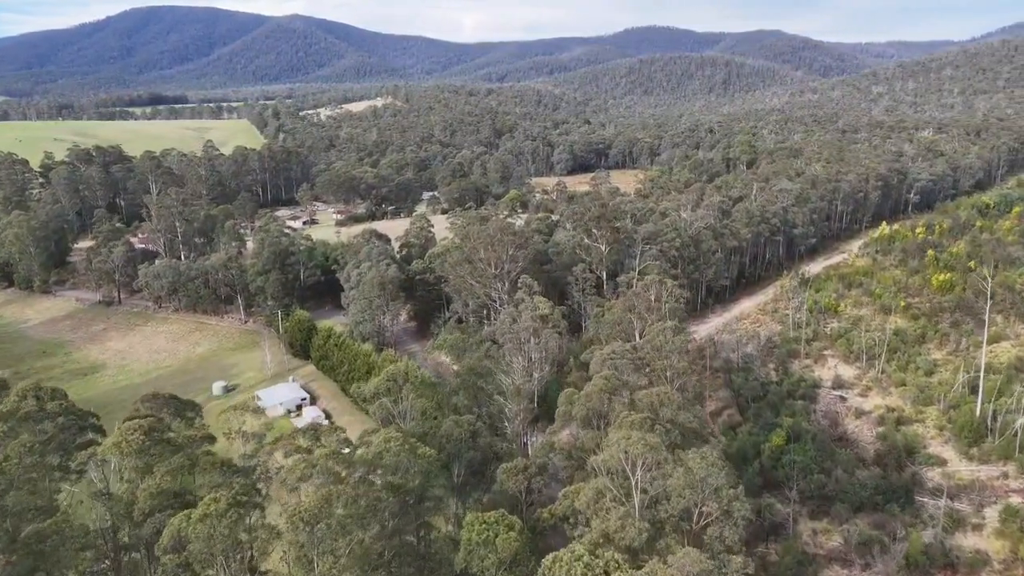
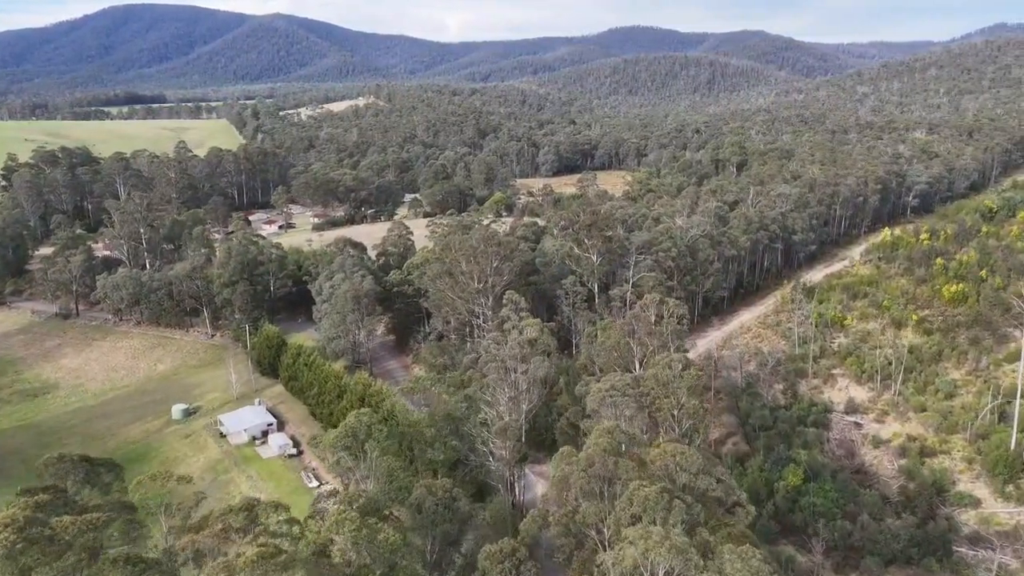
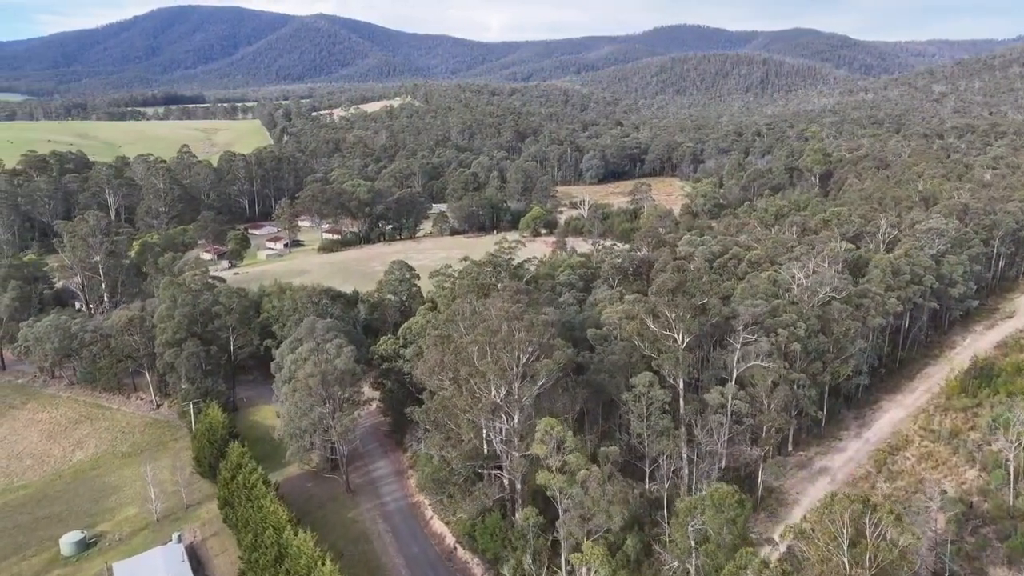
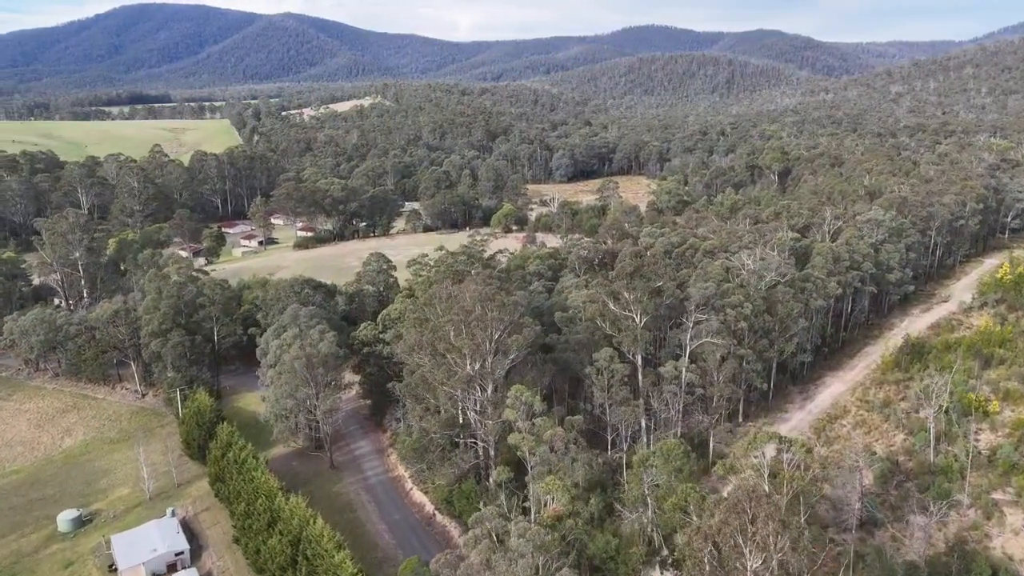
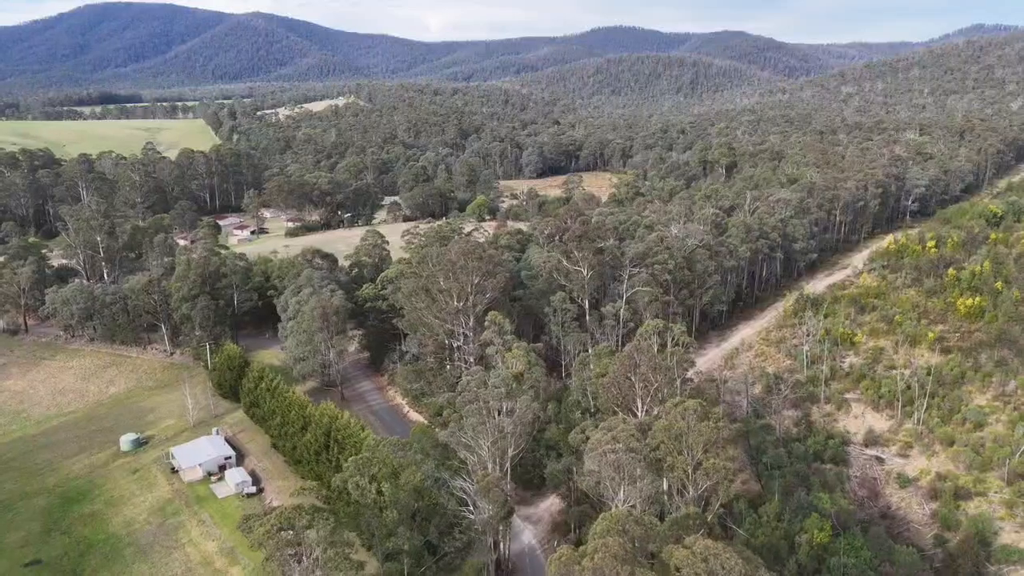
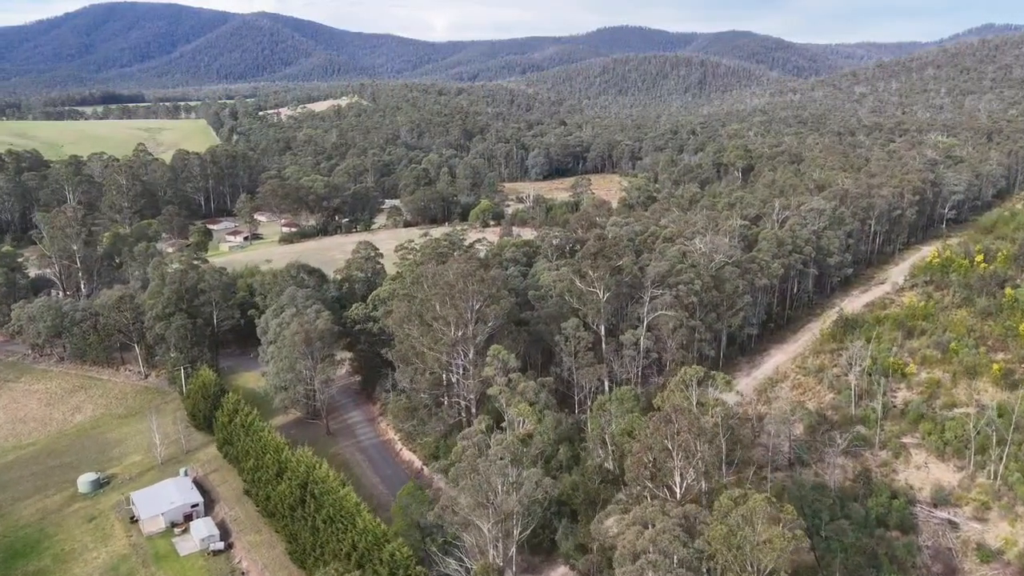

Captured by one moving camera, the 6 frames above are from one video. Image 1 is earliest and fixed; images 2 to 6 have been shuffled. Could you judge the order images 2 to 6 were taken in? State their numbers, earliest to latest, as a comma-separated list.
2, 5, 6, 4, 3
